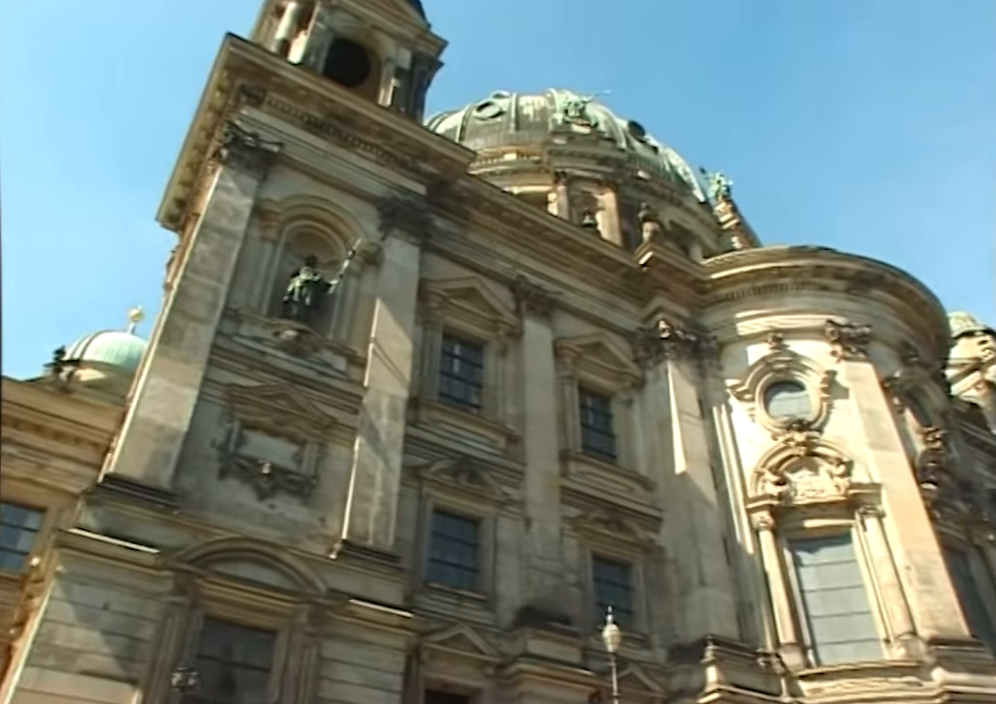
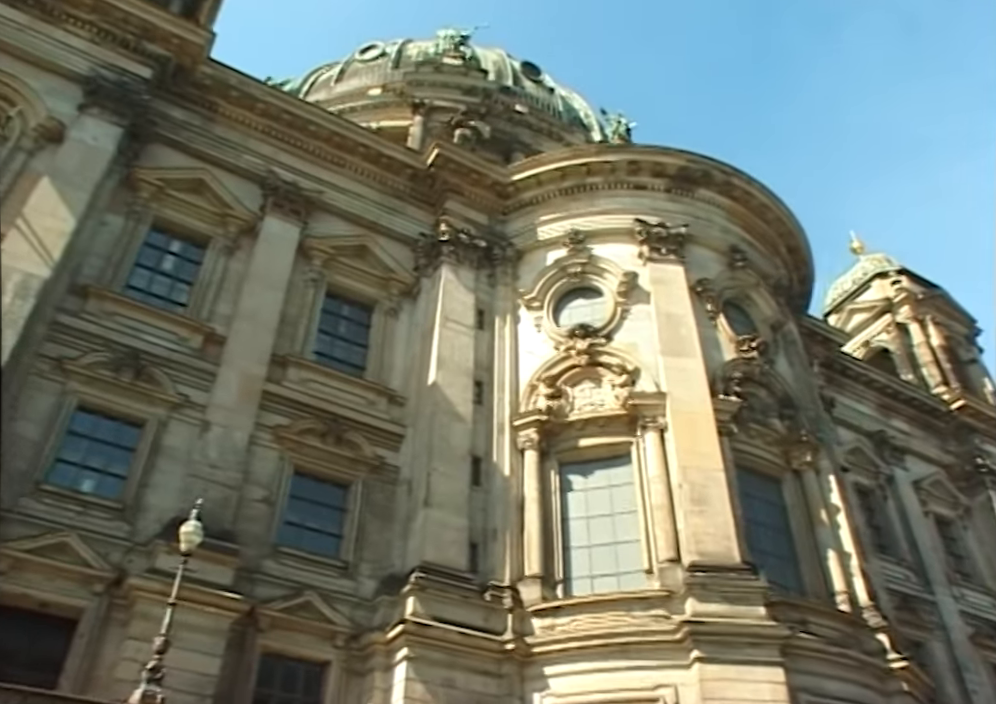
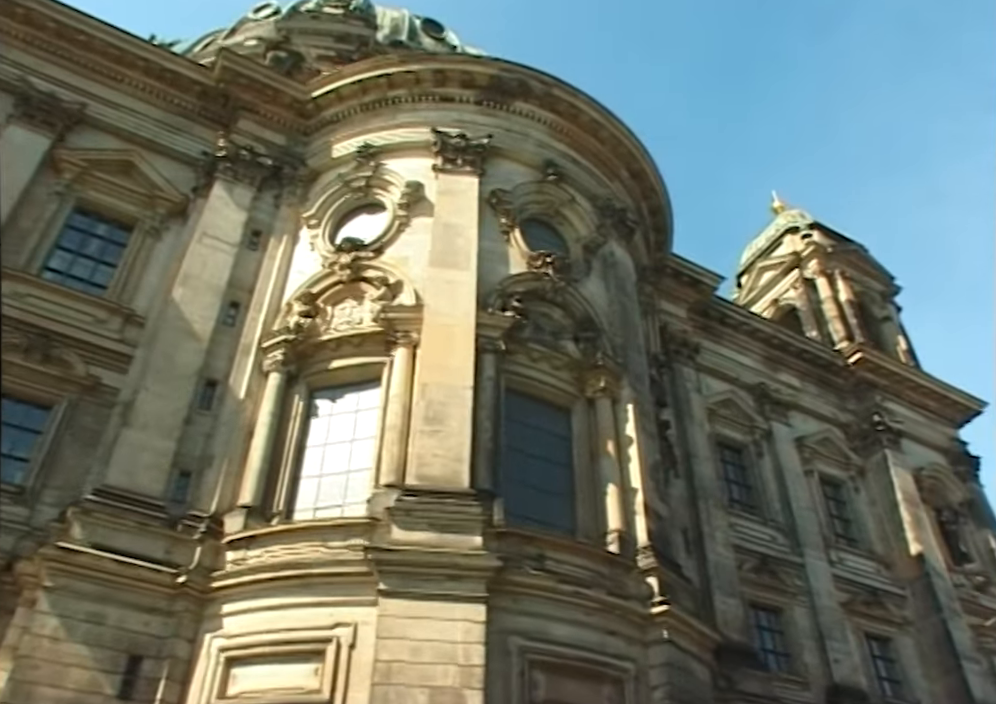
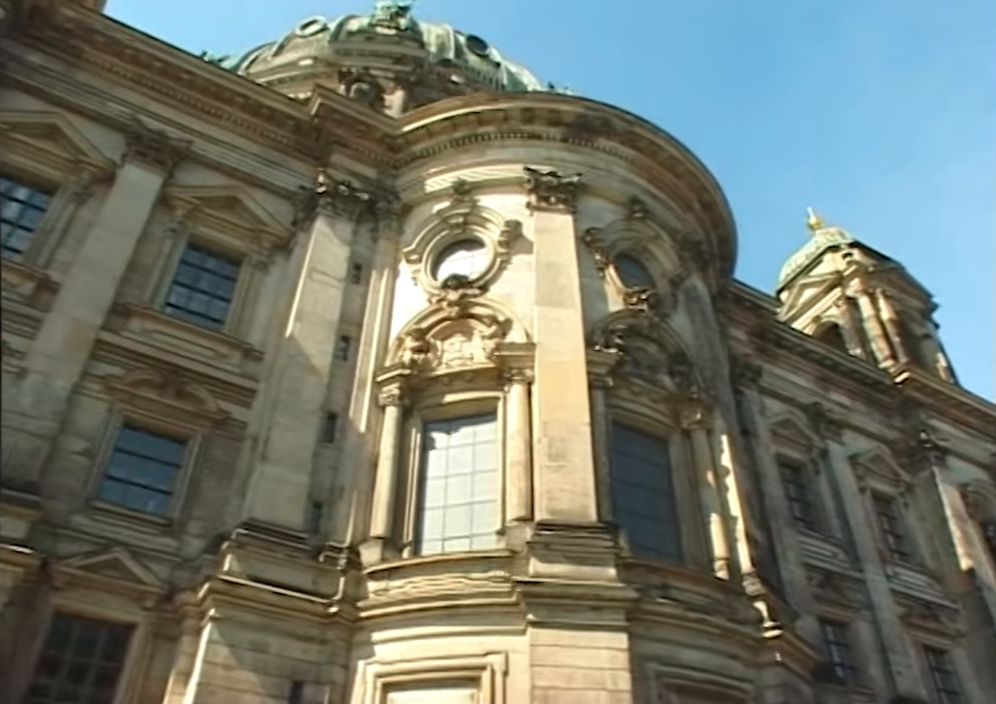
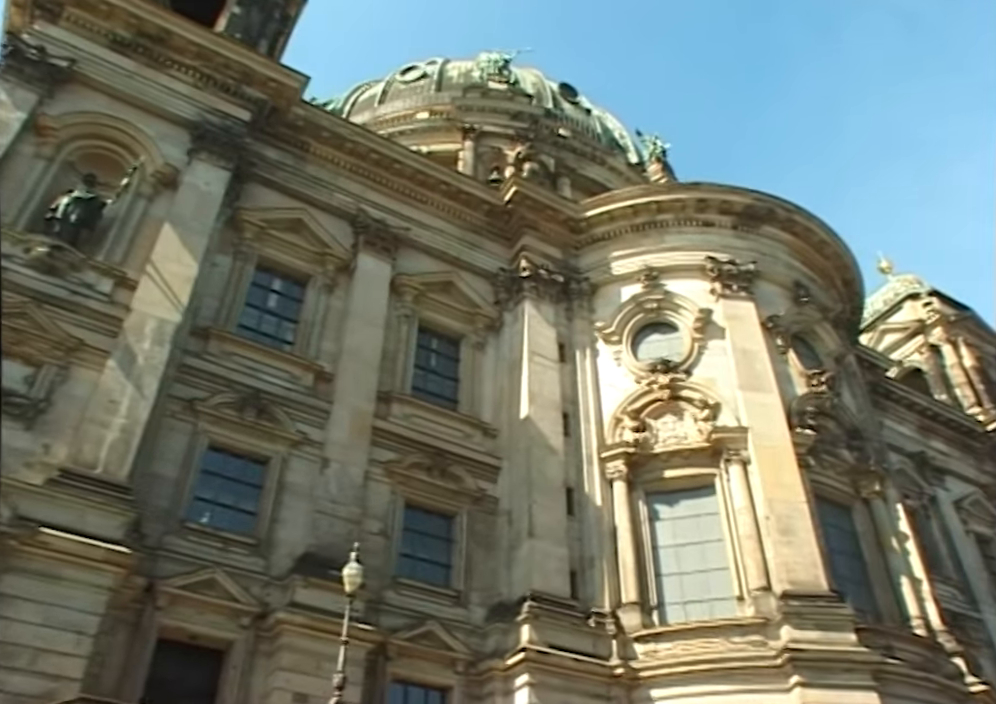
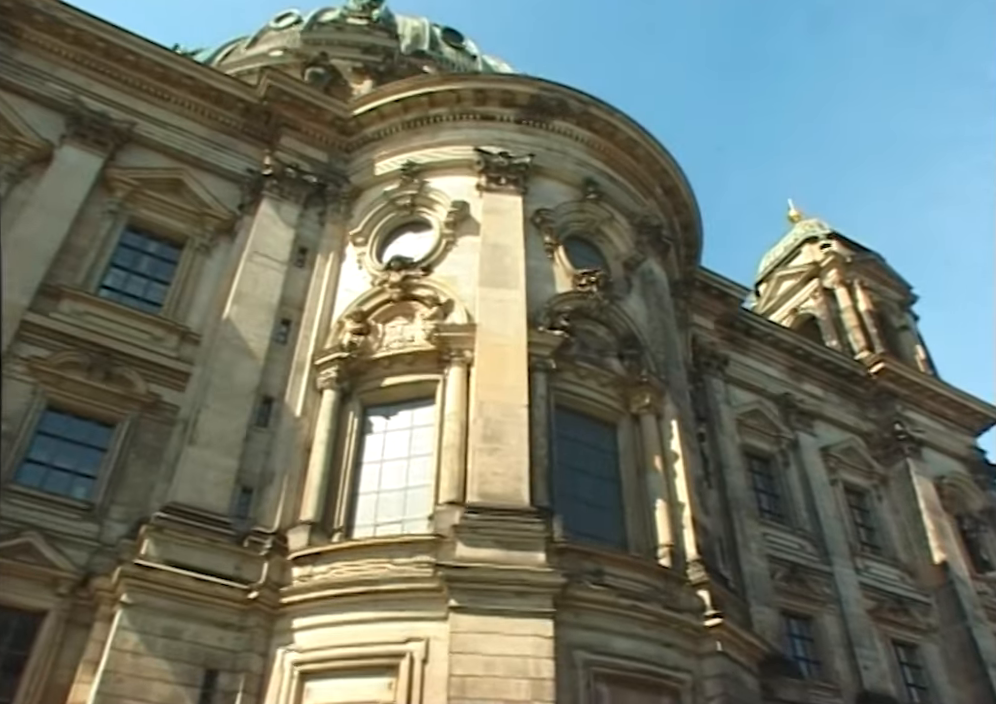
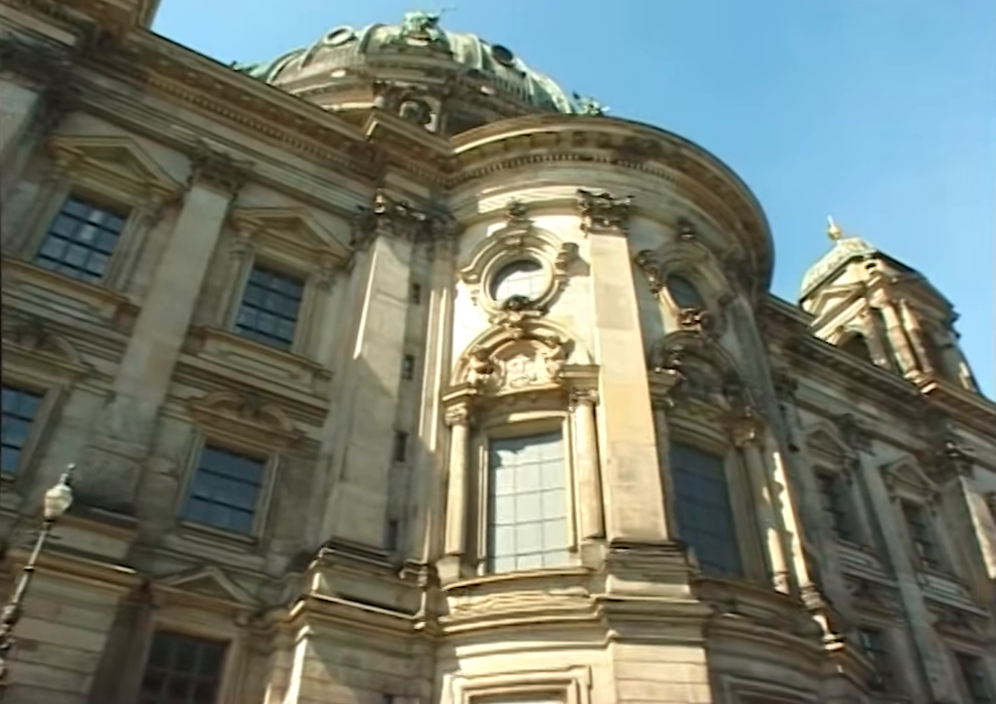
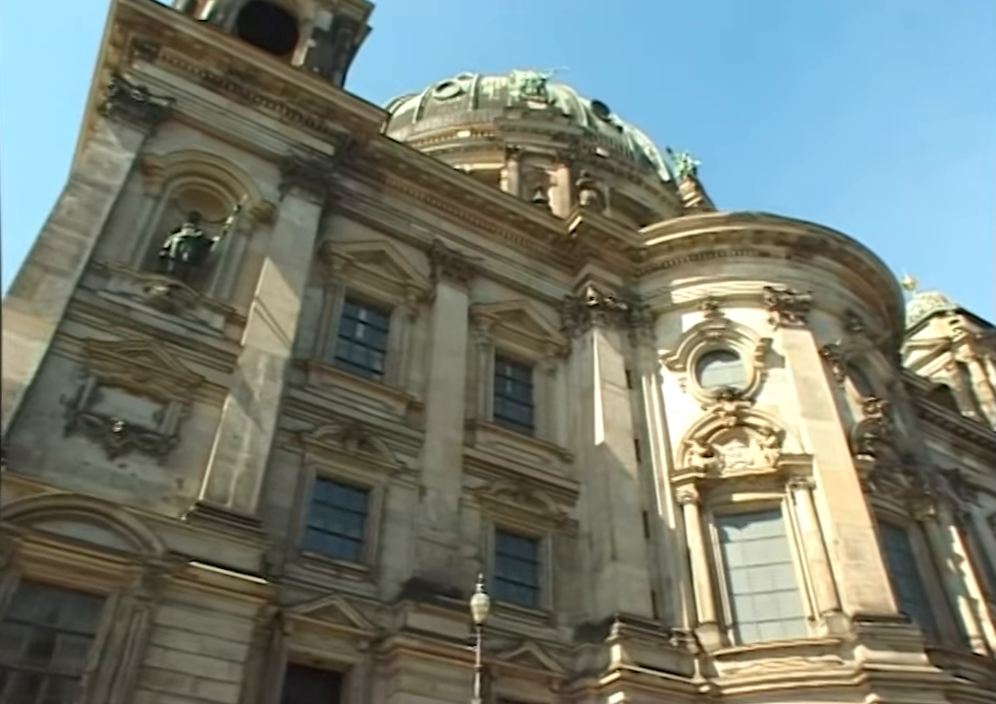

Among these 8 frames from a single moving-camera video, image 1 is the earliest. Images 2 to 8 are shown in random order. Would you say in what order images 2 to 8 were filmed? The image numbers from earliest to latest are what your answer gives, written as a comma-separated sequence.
8, 5, 2, 7, 4, 6, 3
